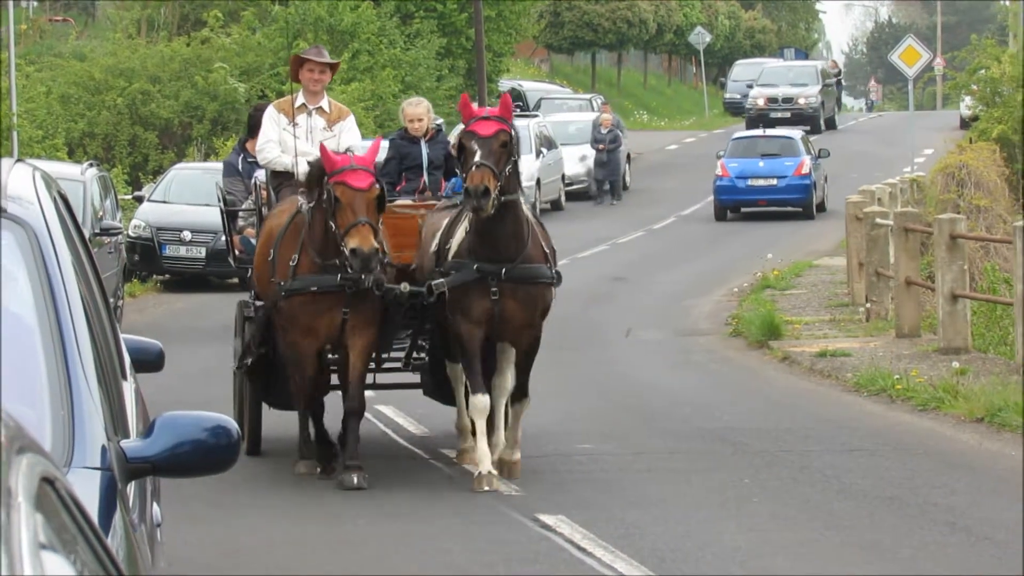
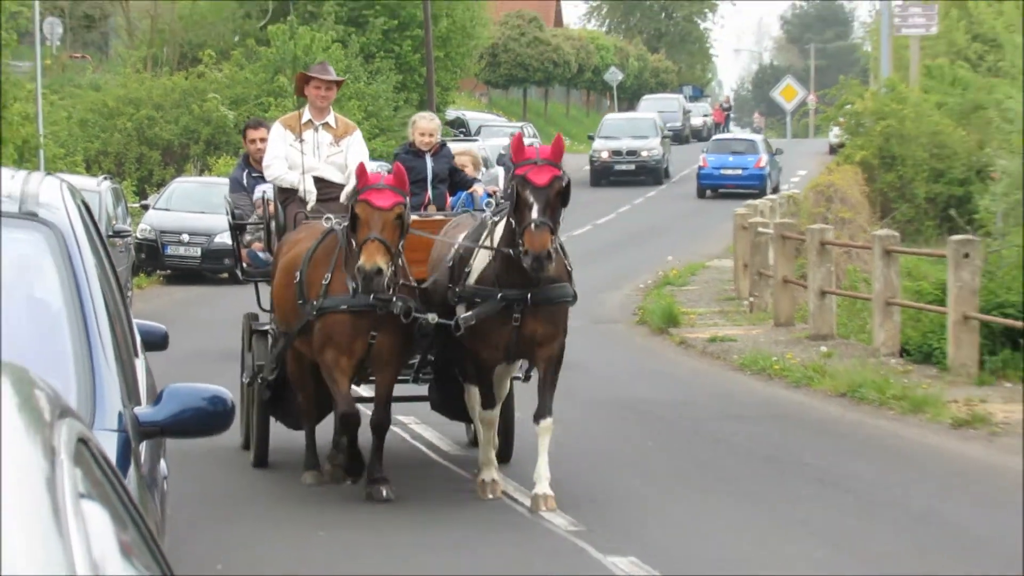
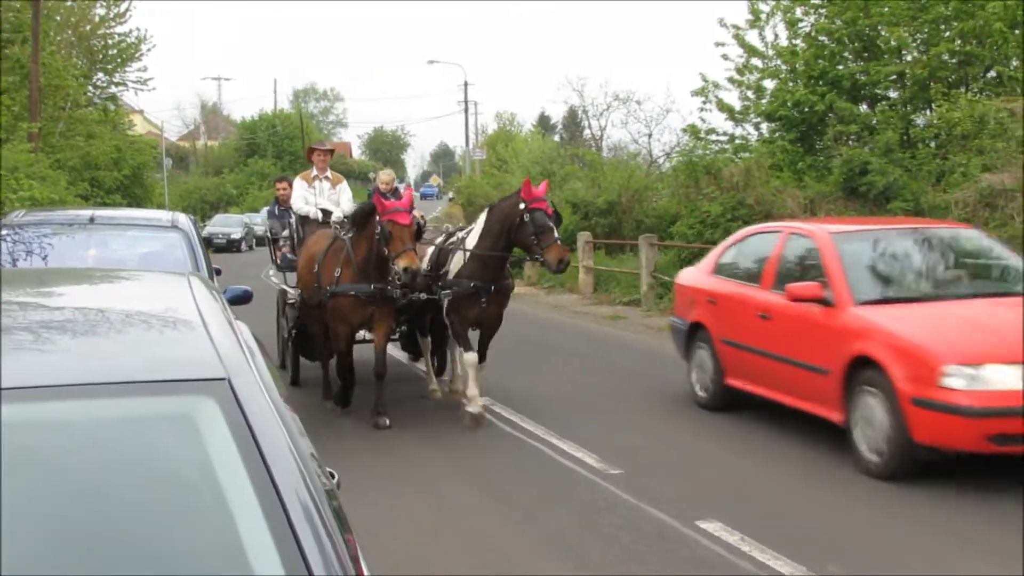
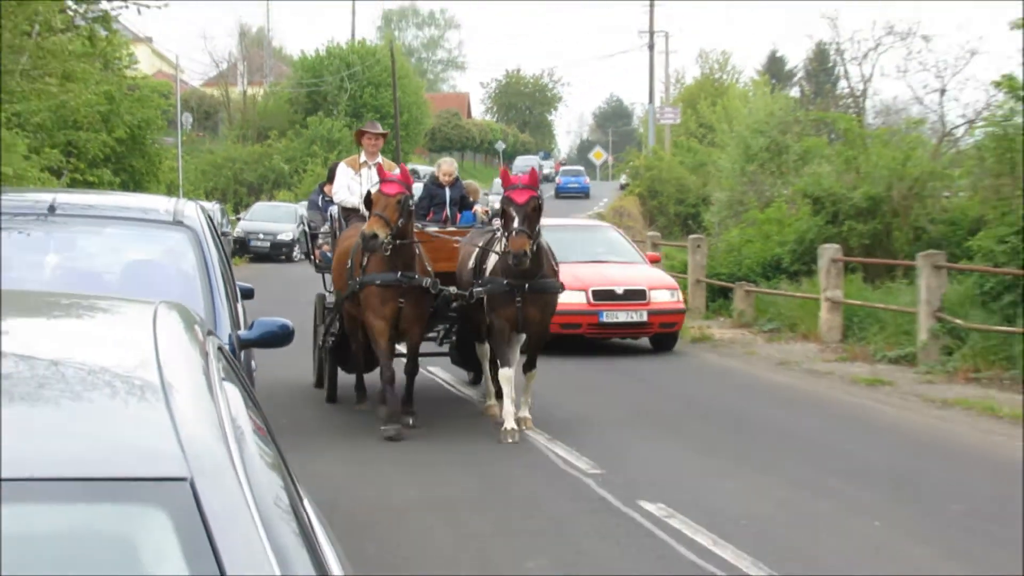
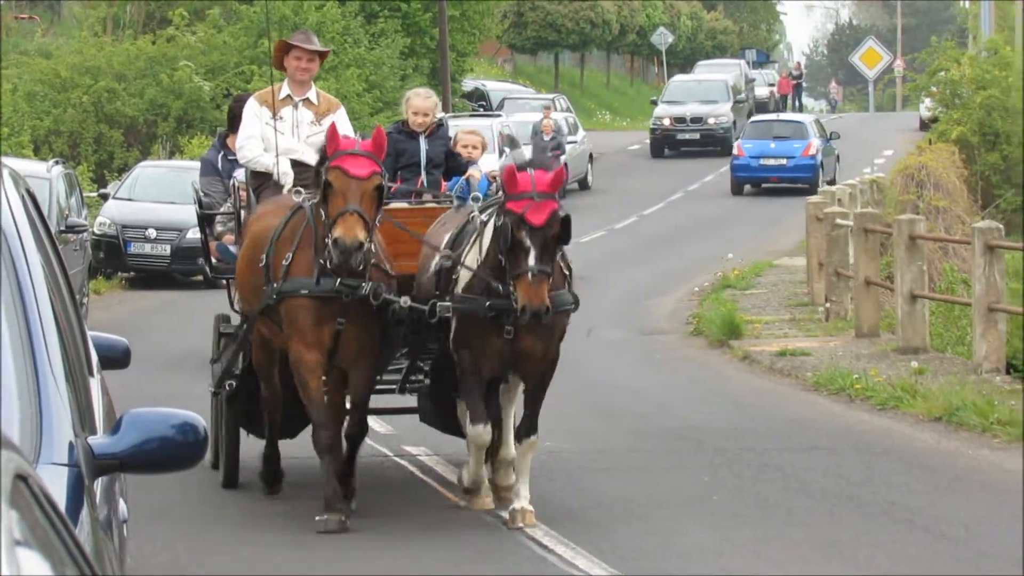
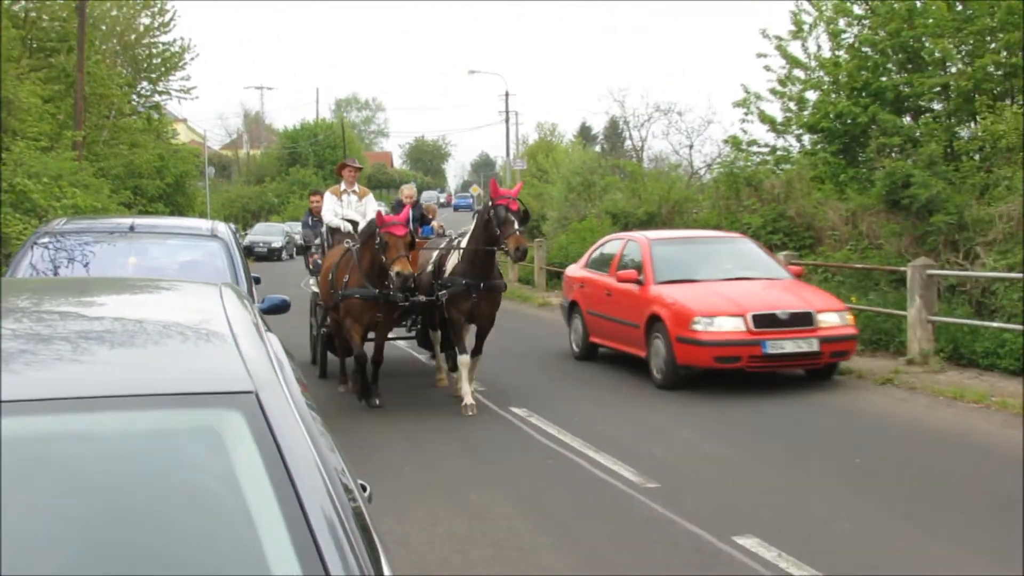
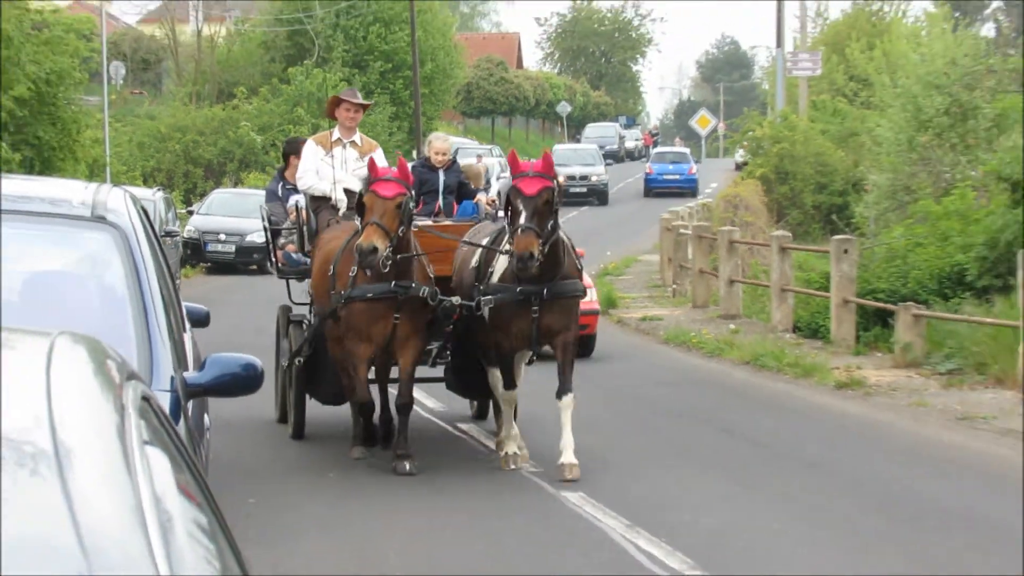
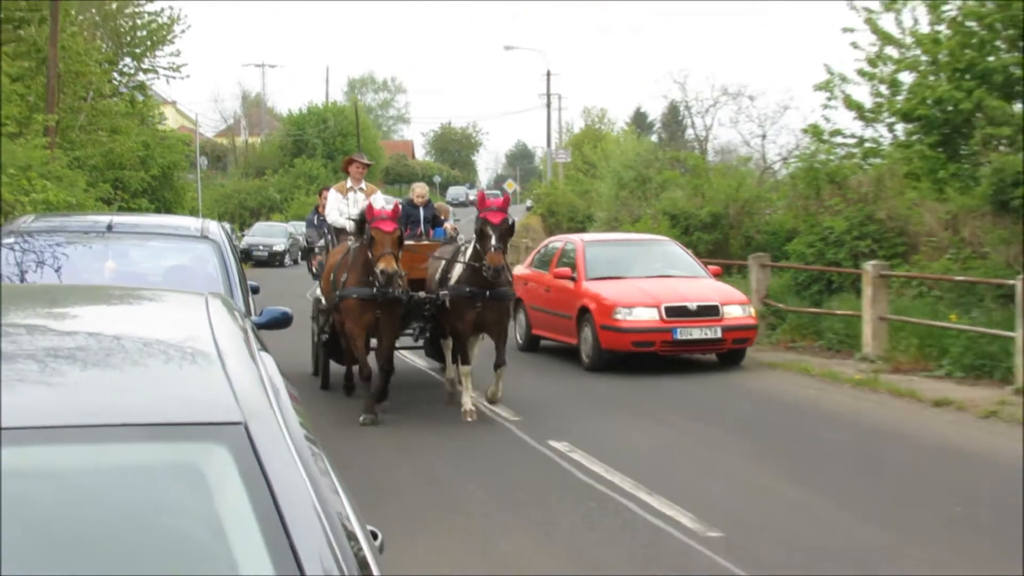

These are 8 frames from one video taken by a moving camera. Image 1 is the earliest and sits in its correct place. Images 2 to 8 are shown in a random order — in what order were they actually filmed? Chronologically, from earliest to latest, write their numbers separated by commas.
5, 2, 7, 4, 8, 6, 3
